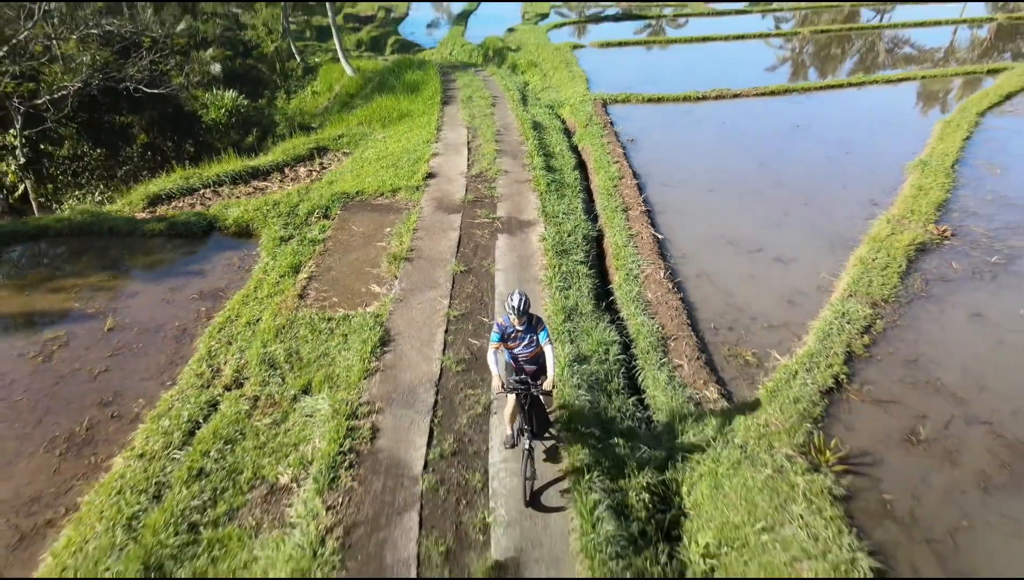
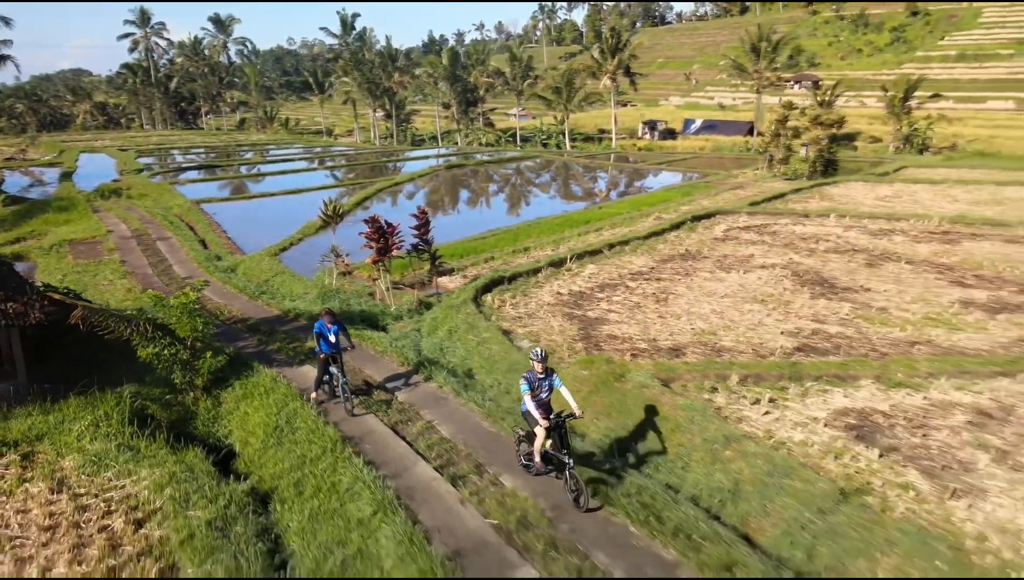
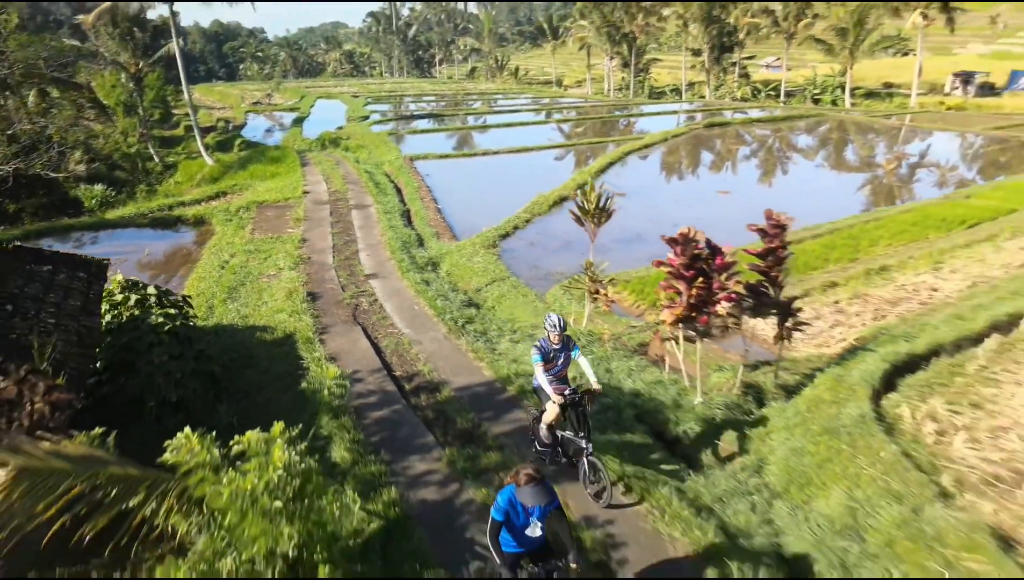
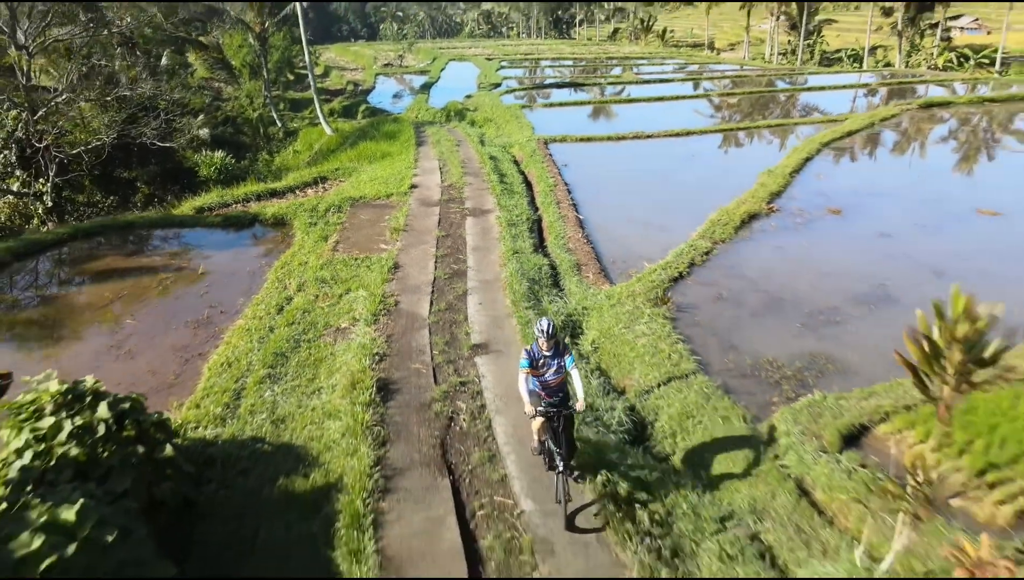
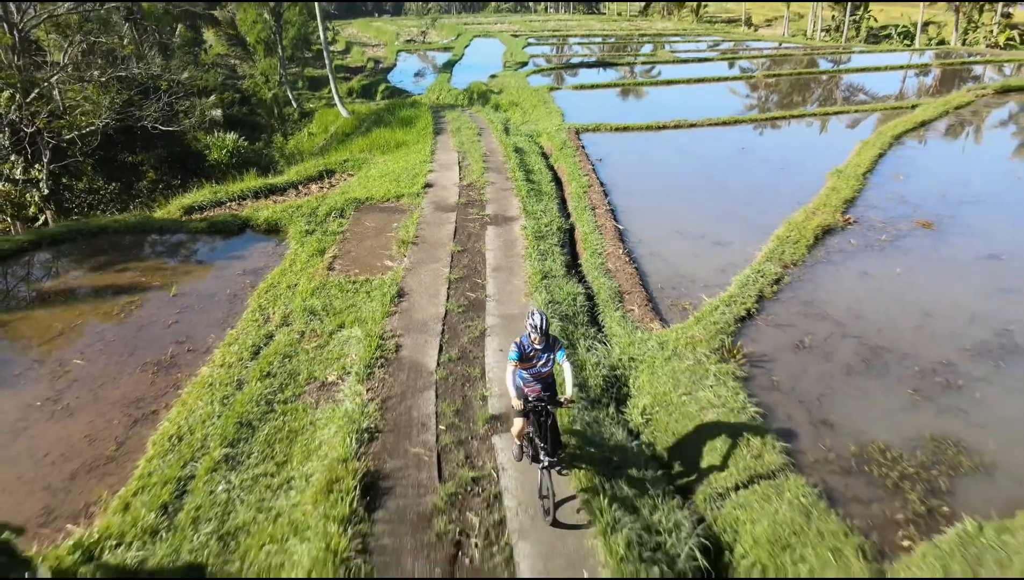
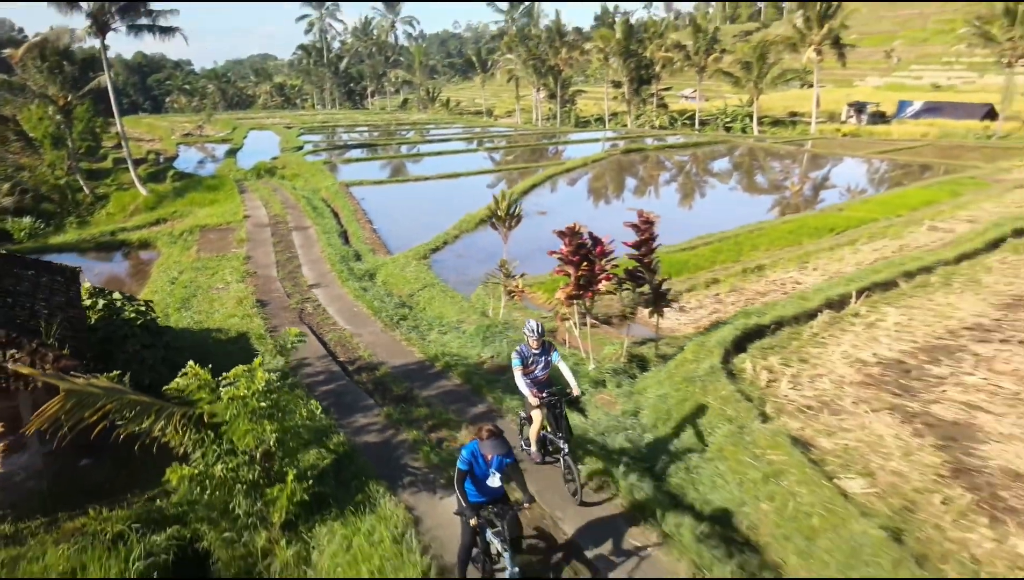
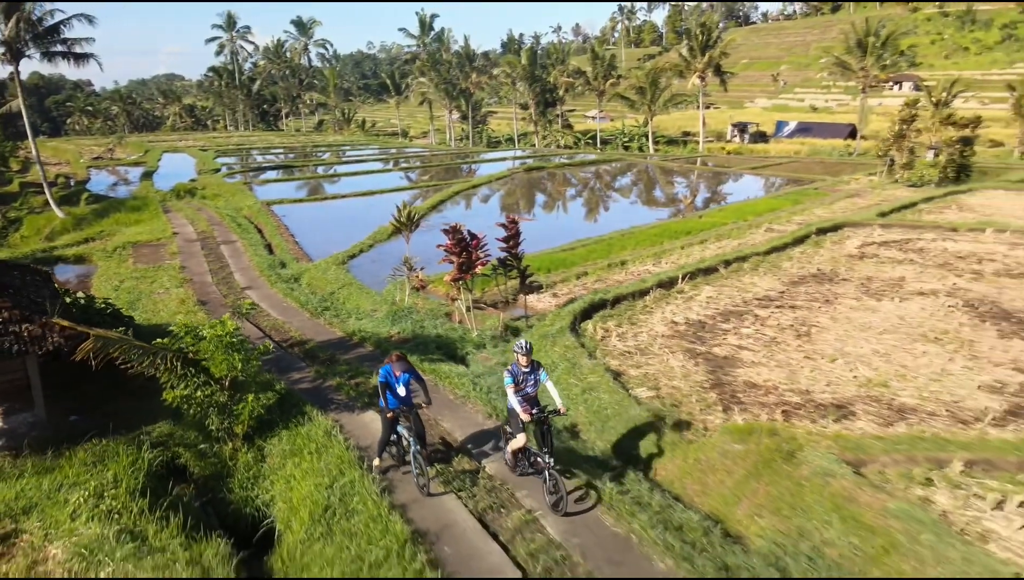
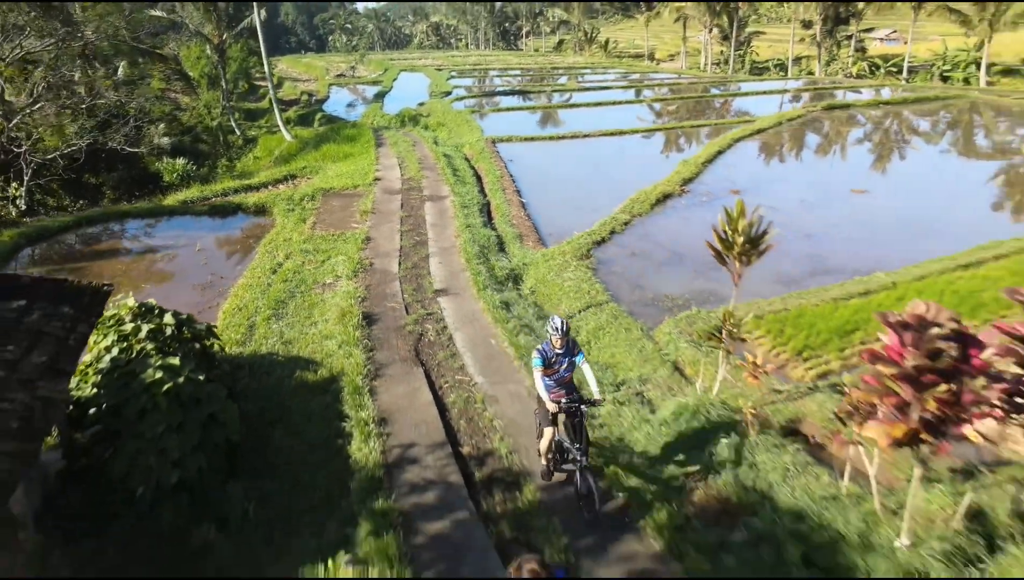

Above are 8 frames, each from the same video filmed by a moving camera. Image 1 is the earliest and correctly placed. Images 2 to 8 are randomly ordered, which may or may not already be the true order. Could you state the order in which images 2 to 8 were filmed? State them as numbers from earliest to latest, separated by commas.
5, 4, 8, 3, 6, 7, 2
